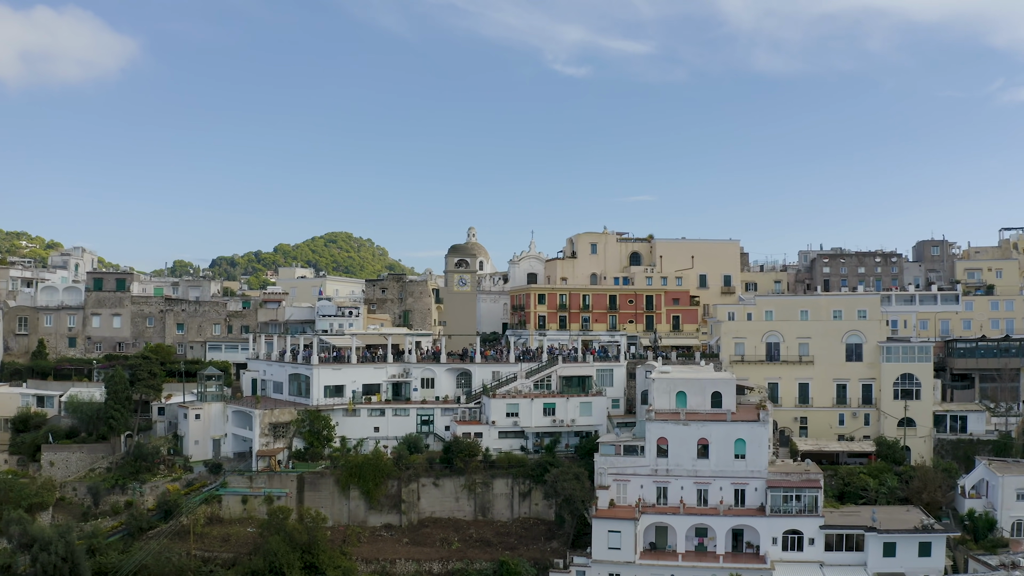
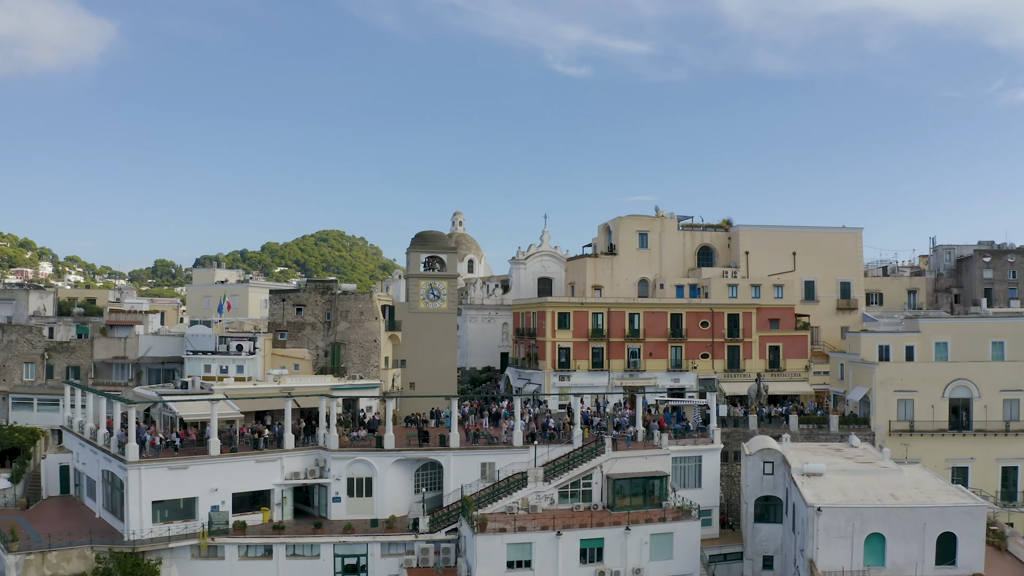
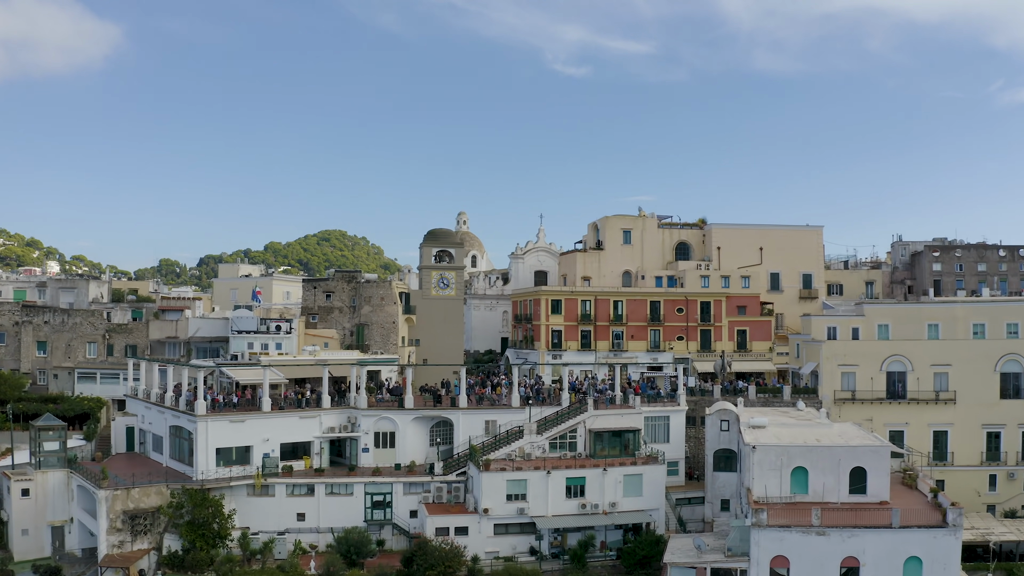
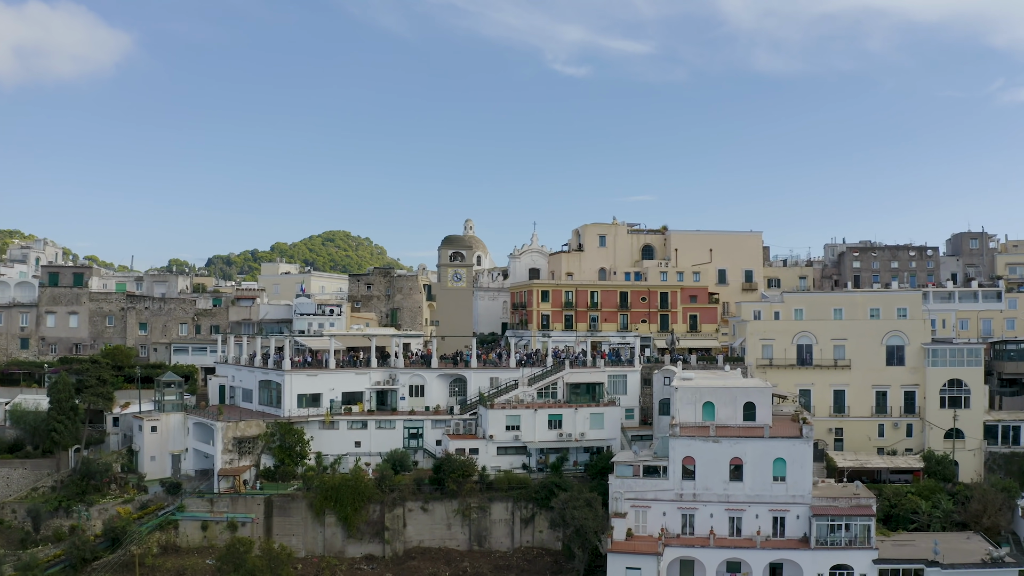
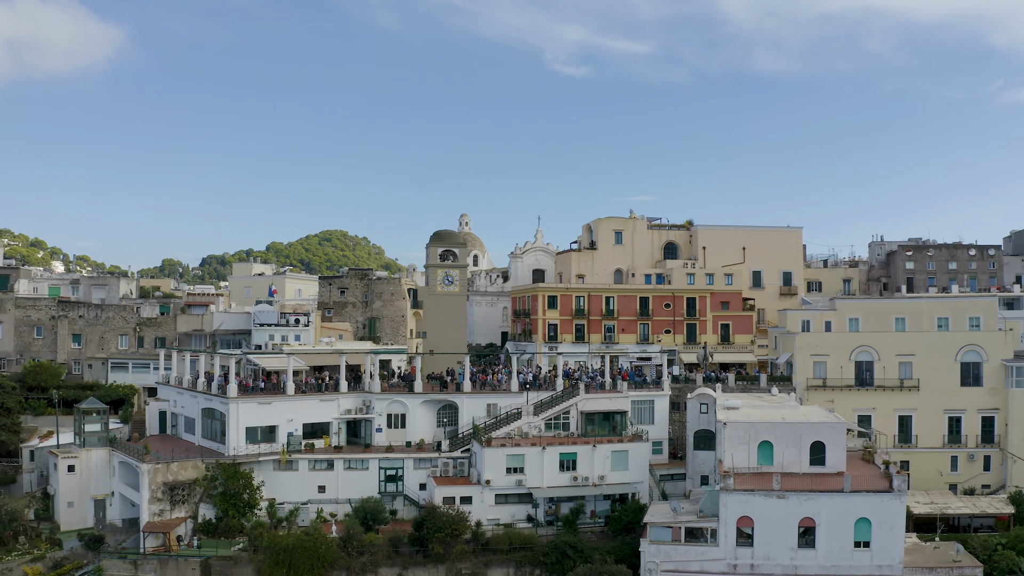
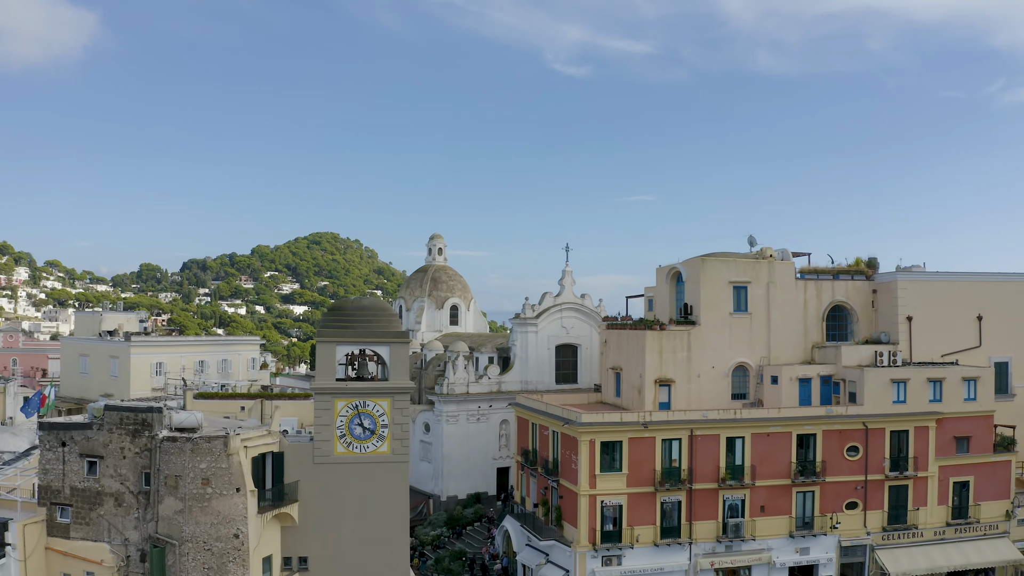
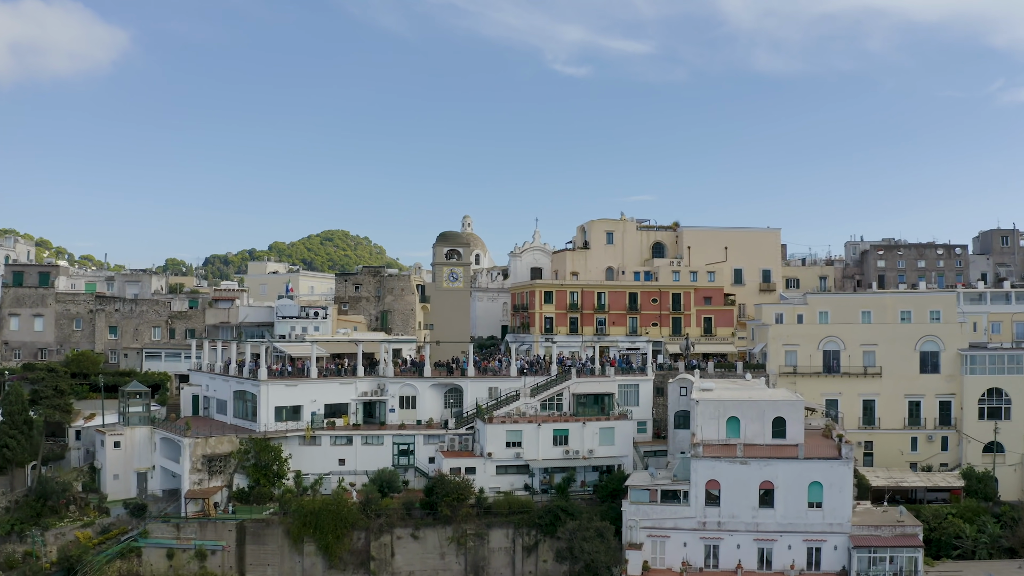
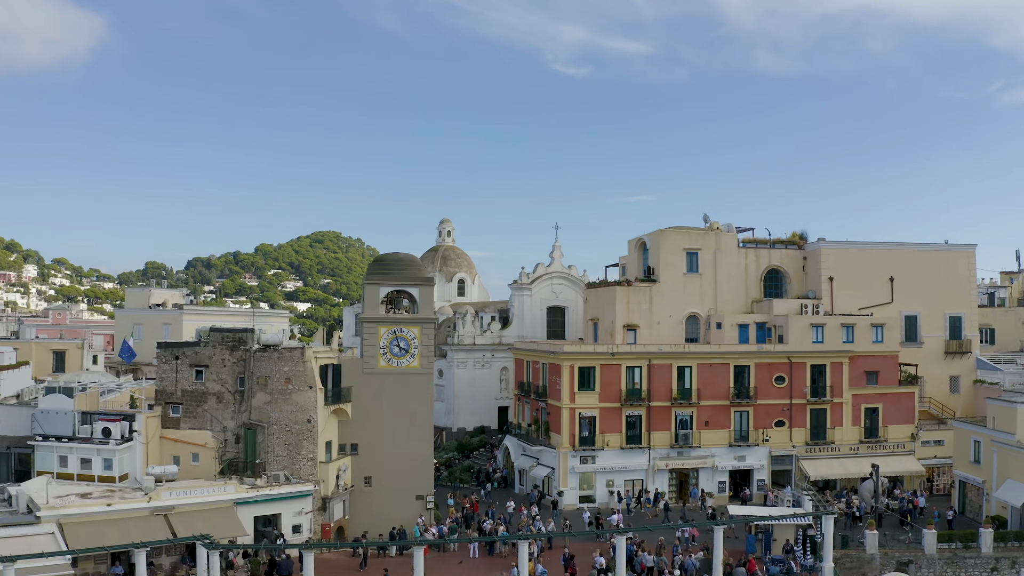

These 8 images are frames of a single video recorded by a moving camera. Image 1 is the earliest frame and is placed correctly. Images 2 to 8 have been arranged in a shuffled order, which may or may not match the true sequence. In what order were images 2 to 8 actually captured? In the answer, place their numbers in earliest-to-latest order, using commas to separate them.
4, 7, 5, 3, 2, 8, 6
